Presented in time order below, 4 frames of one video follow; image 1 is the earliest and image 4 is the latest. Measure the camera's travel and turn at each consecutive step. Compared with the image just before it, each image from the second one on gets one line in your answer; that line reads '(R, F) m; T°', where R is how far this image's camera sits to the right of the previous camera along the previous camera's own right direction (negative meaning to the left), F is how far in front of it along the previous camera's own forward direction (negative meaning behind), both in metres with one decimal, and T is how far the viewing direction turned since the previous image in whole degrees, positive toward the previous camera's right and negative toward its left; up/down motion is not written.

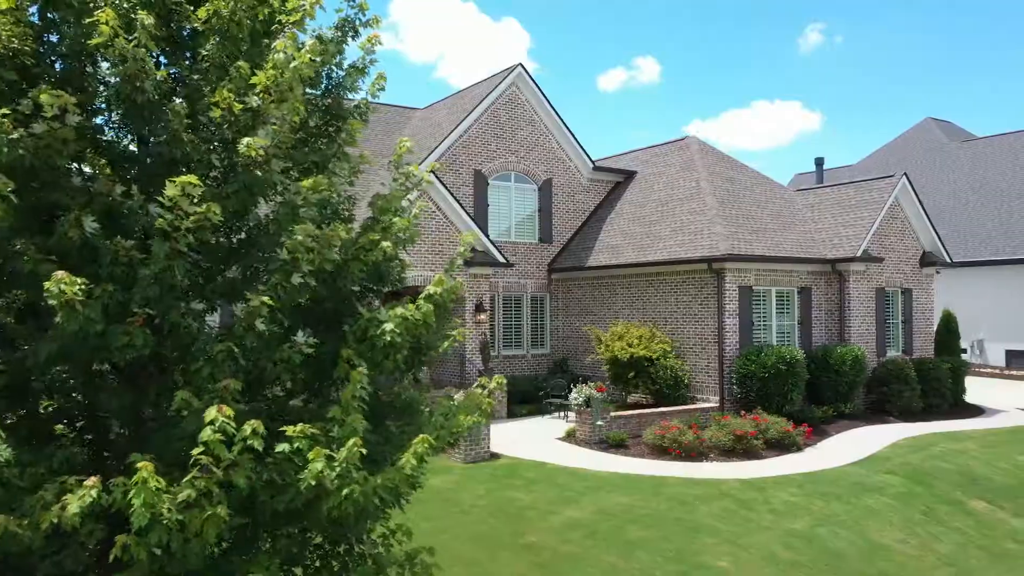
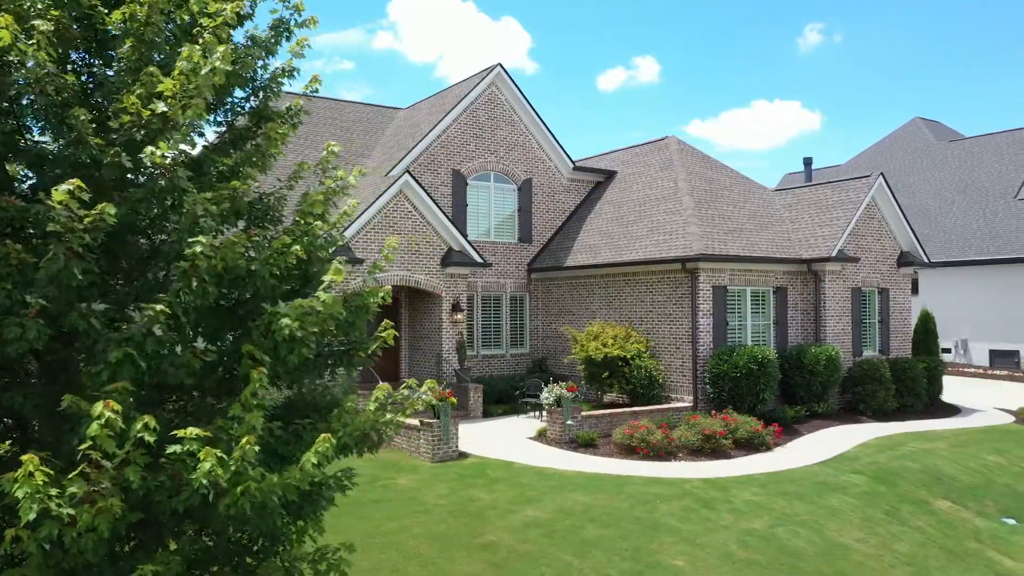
(+0.6, 0.0) m; 0°
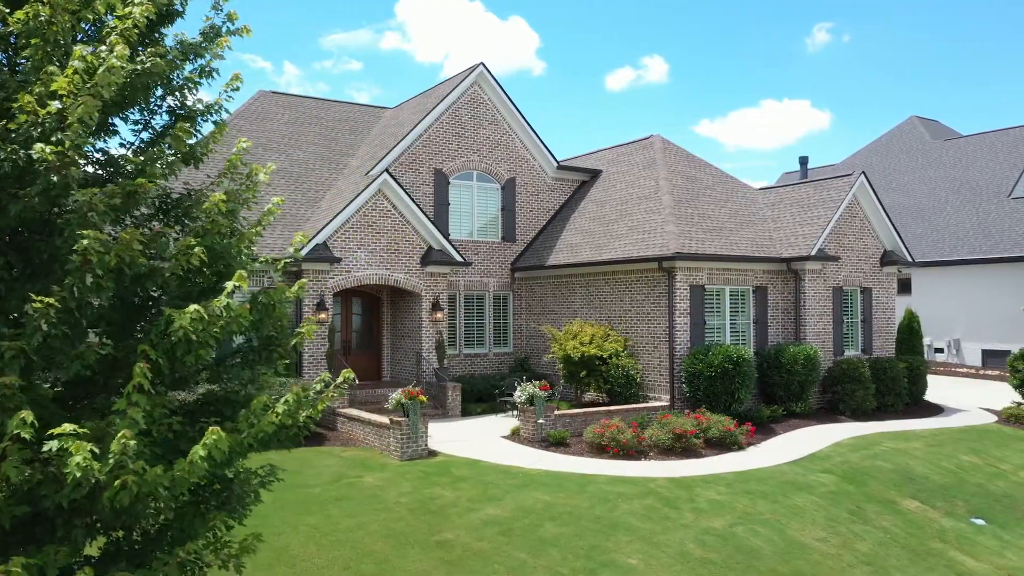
(+0.7, 0.0) m; 0°
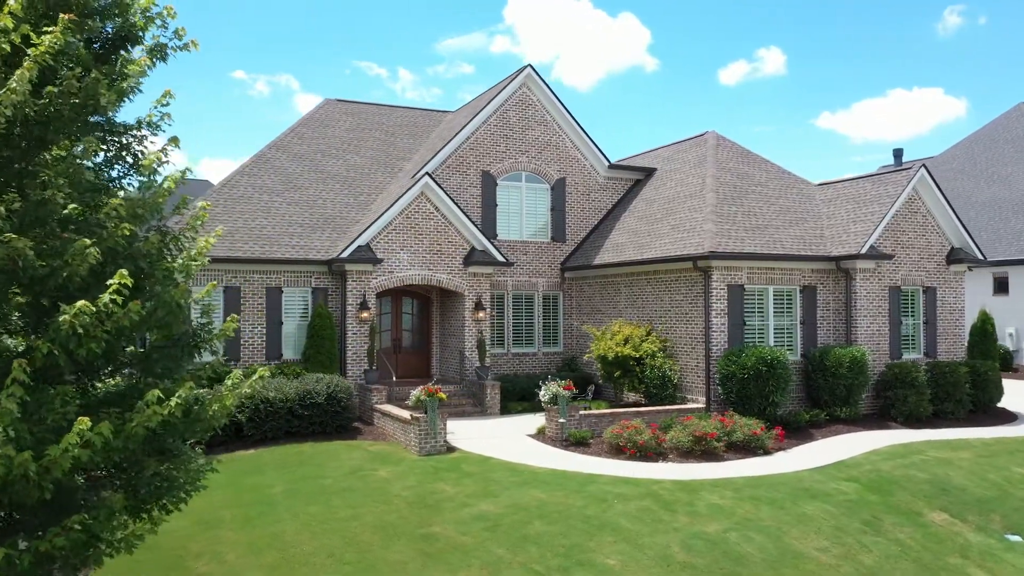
(+1.7, -0.1) m; -8°
